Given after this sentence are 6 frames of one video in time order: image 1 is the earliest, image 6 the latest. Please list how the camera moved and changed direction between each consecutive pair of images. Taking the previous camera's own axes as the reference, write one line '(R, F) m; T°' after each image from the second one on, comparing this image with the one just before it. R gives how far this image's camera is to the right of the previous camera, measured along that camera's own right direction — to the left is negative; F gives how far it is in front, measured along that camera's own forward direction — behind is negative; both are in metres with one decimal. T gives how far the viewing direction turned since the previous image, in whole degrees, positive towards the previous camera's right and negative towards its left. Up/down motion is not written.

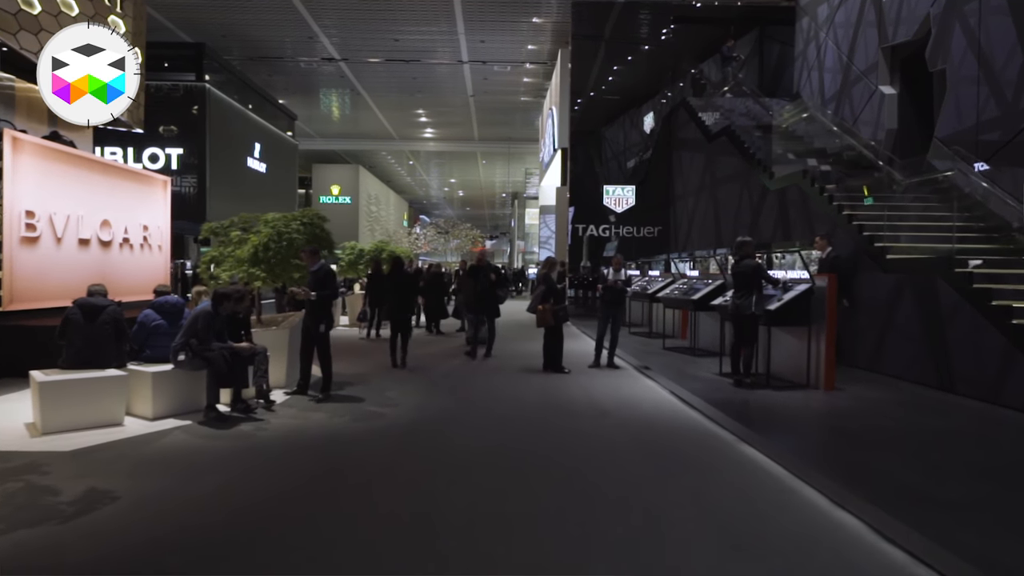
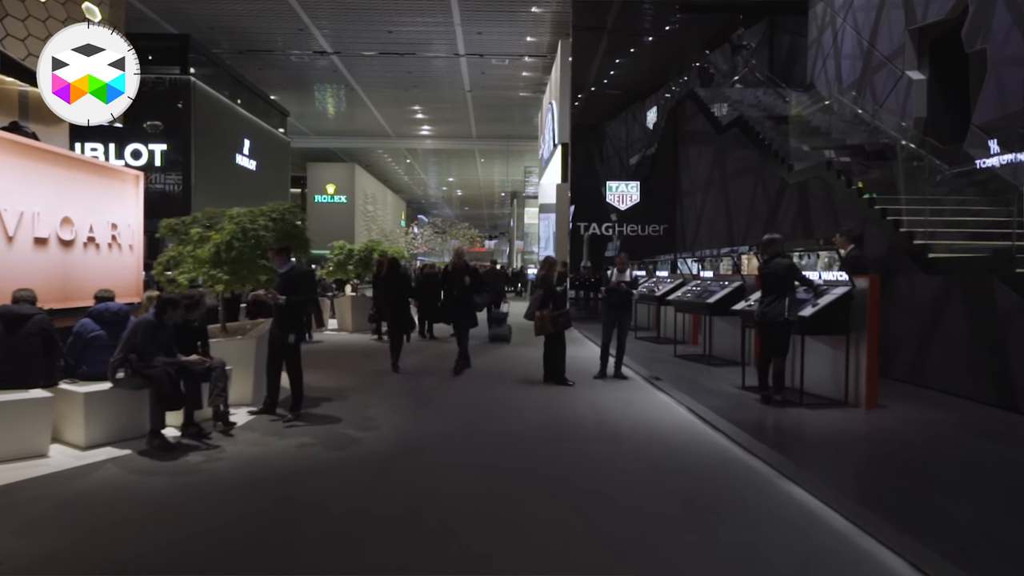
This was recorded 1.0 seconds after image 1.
(0.0, +1.0) m; 0°
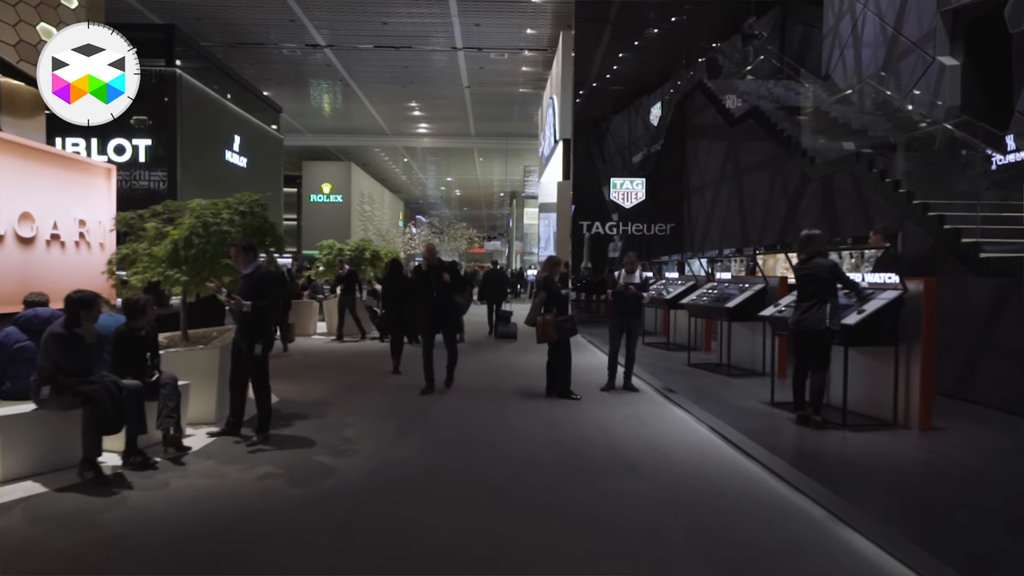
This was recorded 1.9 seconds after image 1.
(0.0, +0.9) m; 0°
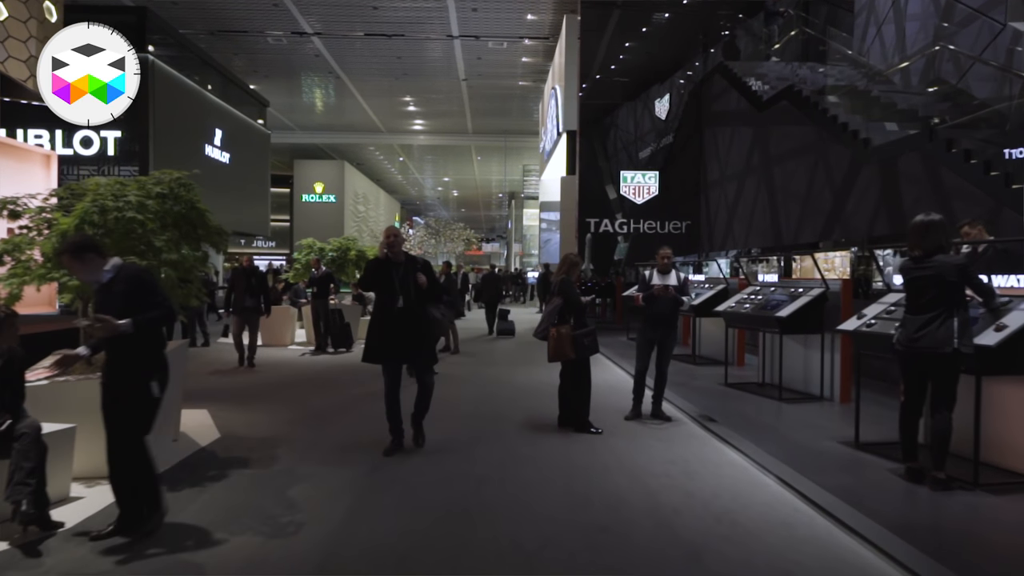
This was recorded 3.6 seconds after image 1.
(0.0, +1.6) m; 0°
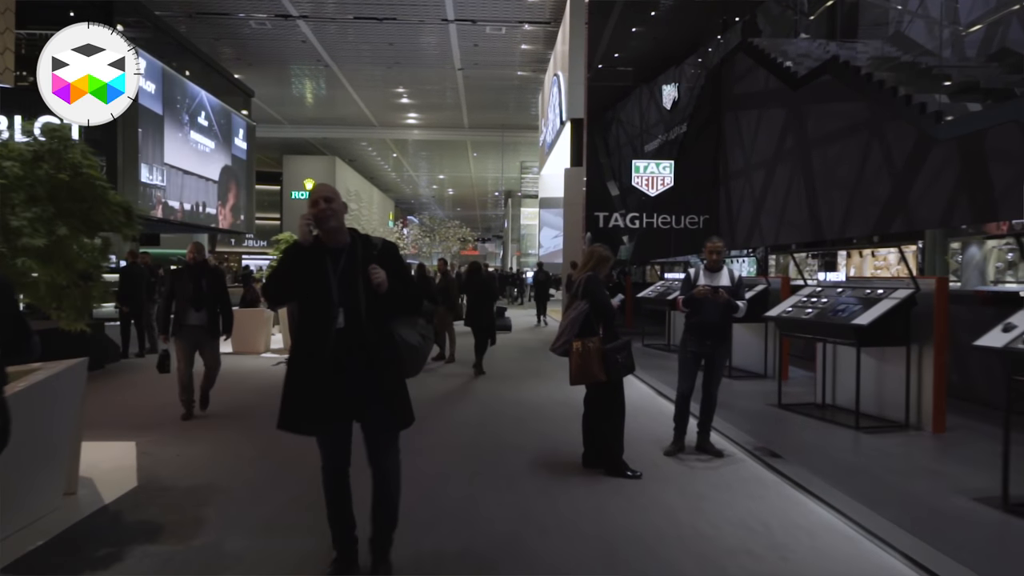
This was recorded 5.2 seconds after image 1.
(-0.1, +1.5) m; 0°
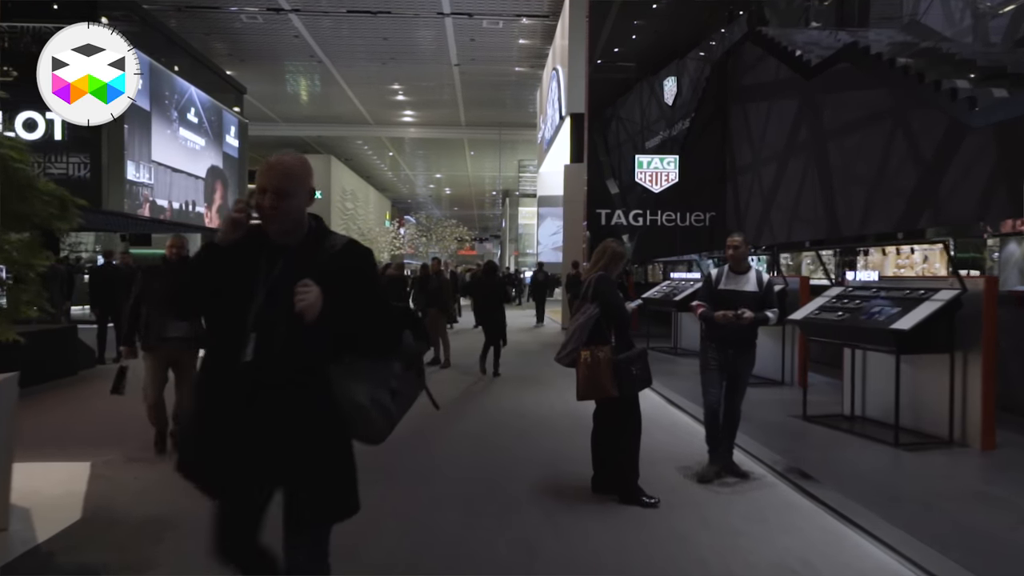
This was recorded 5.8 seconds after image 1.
(0.0, +0.6) m; 0°
